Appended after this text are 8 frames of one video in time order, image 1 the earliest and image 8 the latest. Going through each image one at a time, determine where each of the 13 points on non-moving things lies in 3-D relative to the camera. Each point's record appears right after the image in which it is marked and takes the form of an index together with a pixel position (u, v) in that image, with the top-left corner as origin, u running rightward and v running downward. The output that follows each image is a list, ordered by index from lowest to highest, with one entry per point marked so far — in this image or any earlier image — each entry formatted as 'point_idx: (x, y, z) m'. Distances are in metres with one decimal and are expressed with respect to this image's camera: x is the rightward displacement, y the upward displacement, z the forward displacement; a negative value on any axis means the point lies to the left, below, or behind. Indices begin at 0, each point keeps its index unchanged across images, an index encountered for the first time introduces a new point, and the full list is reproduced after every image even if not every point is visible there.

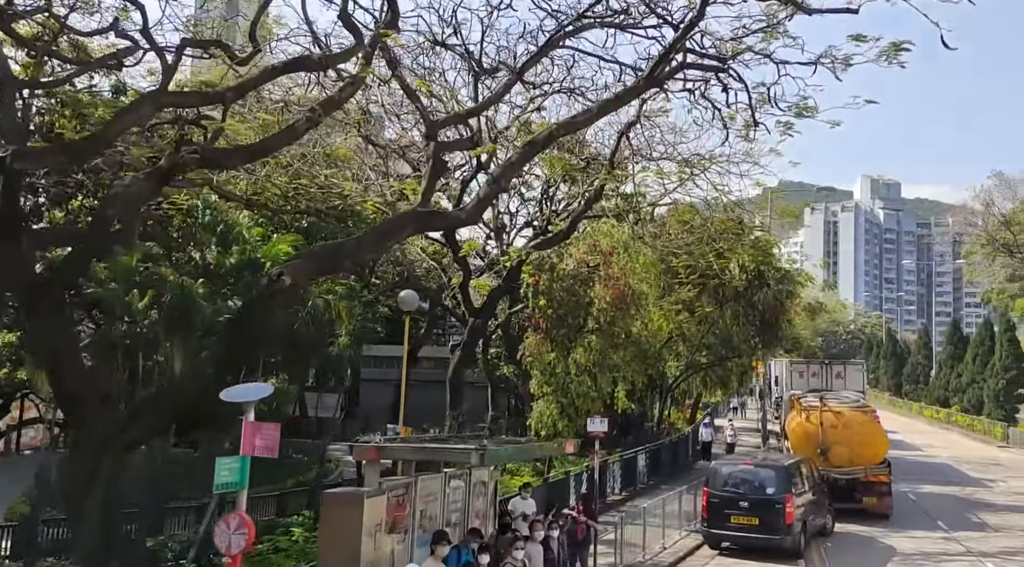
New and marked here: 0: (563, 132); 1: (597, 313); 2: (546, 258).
0: (+0.7, +2.2, +12.6) m
1: (+1.7, -0.6, +17.7) m
2: (+0.7, +0.5, +18.0) m
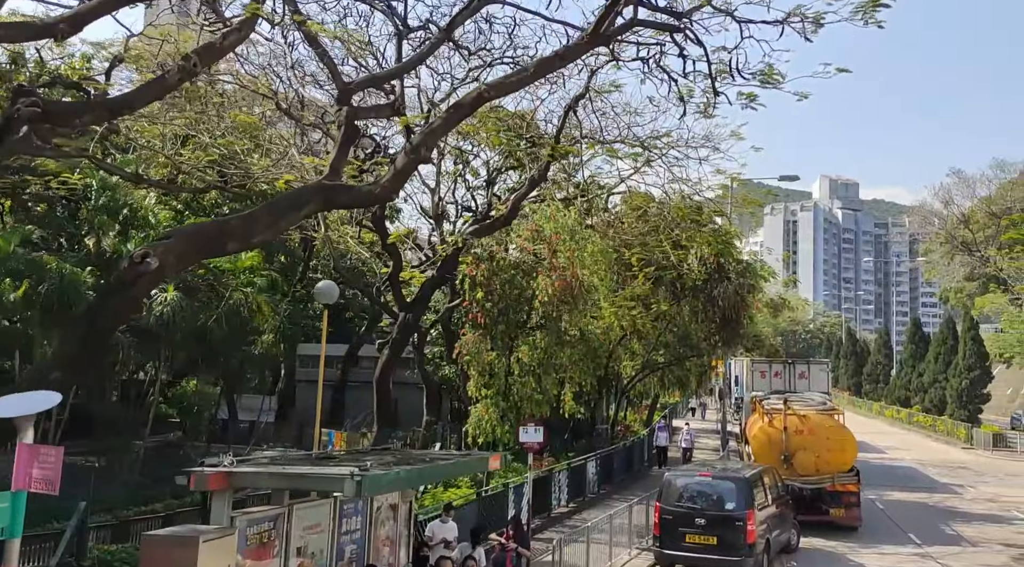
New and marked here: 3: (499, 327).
0: (-0.2, +2.3, +10.9) m
1: (+0.5, -0.5, +16.0) m
2: (-0.5, +0.7, +16.3) m
3: (-0.2, -0.8, +16.0) m
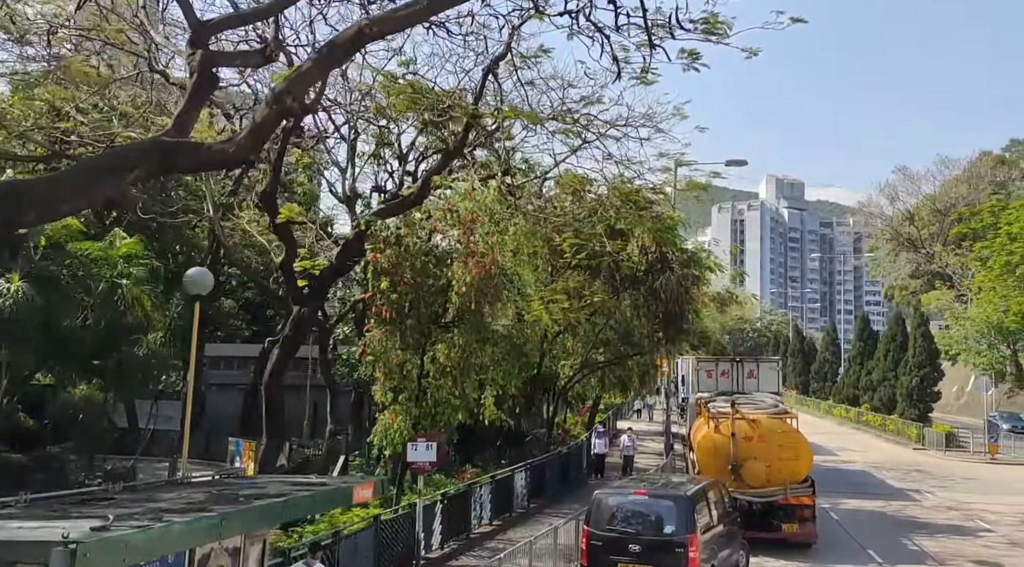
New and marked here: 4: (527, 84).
0: (-1.4, +2.5, +8.8) m
1: (-0.8, -0.3, +14.0) m
2: (-1.9, +0.9, +14.2) m
3: (-1.6, -0.6, +13.9) m
4: (+0.3, +3.7, +16.6) m
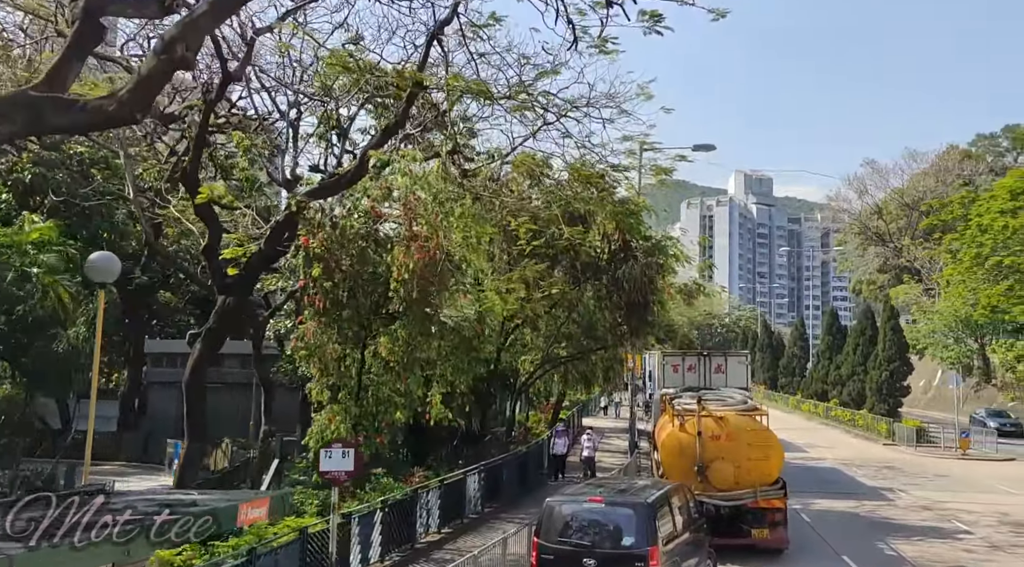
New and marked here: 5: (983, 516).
0: (-1.9, +2.7, +7.6) m
1: (-1.6, -0.1, +12.7) m
2: (-2.7, +1.1, +12.9) m
3: (-2.4, -0.4, +12.7) m
4: (-0.6, +3.9, +15.4) m
5: (+9.2, -4.5, +17.3) m
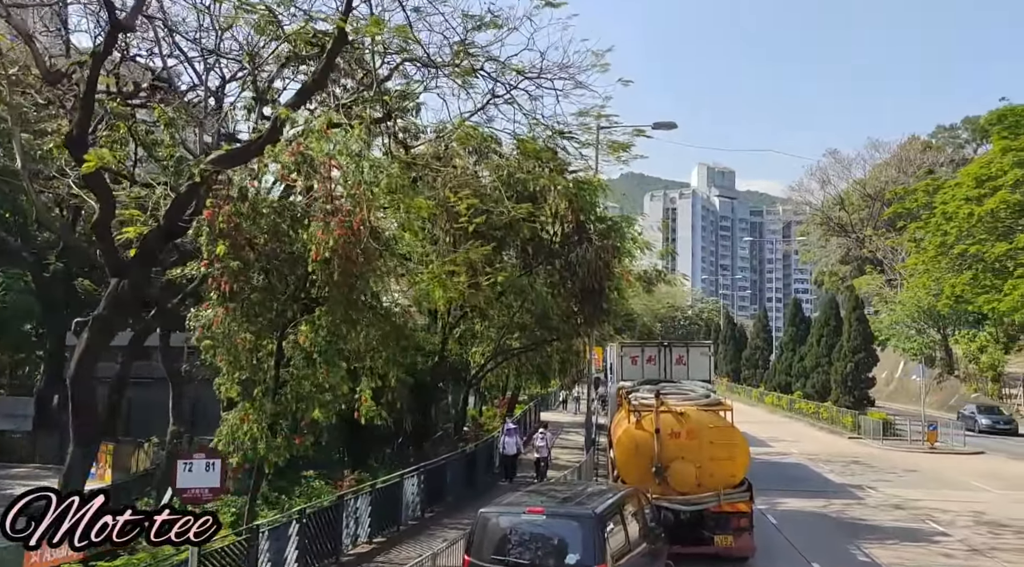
0: (-2.6, +2.9, +6.0) m
1: (-2.4, +0.2, +11.2) m
2: (-3.5, +1.3, +11.4) m
3: (-3.2, -0.2, +11.1) m
4: (-1.5, +4.2, +13.9) m
5: (+8.2, -4.3, +16.3) m
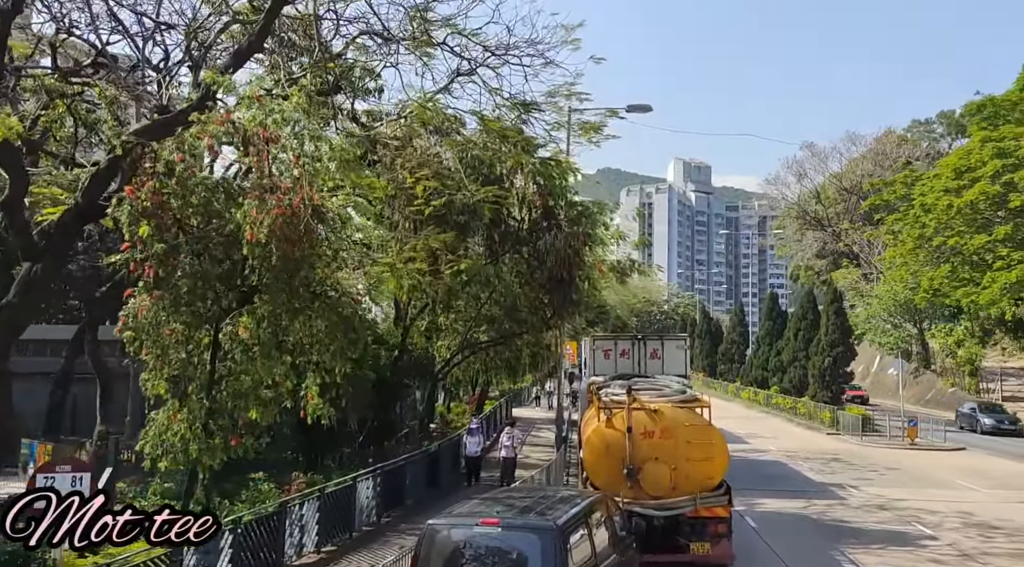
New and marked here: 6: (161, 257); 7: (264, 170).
0: (-2.9, +3.0, +5.0) m
1: (-2.9, +0.3, +10.2) m
2: (-4.0, +1.5, +10.3) m
3: (-3.7, 0.0, +10.0) m
4: (-2.0, +4.4, +12.8) m
5: (+7.6, -4.1, +15.5) m
6: (-3.9, +0.3, +9.8) m
7: (-2.8, +1.3, +10.1) m
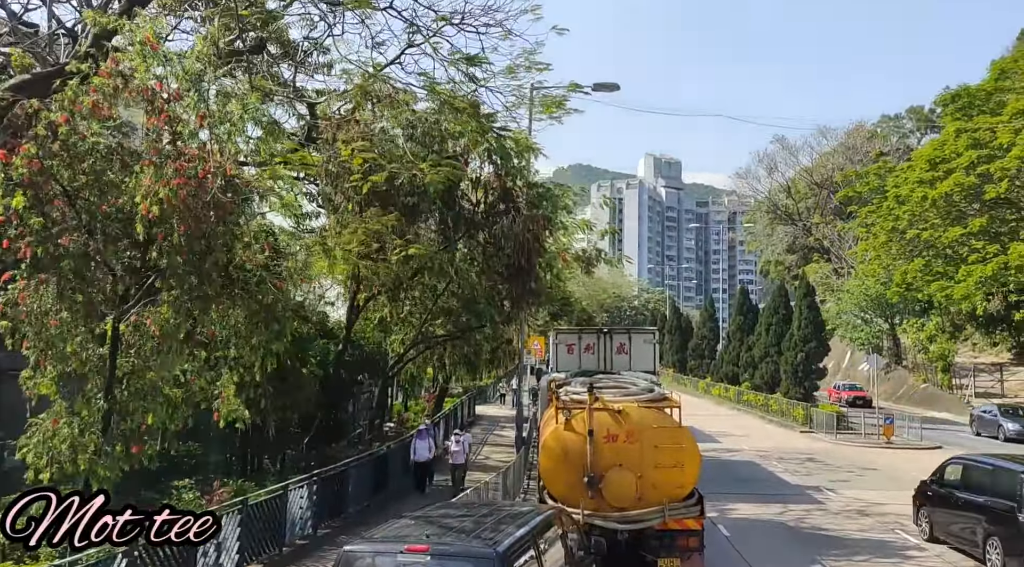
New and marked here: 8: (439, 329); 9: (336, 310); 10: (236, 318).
0: (-3.3, +3.2, +3.5) m
1: (-3.5, +0.5, +8.8) m
2: (-4.5, +1.7, +8.8) m
3: (-4.2, +0.1, +8.6) m
4: (-2.7, +4.6, +11.4) m
5: (+6.8, -3.9, +14.4) m
6: (-4.4, +0.5, +8.4) m
7: (-3.4, +1.5, +8.7) m
8: (-1.6, -1.0, +19.1) m
9: (-3.6, -0.5, +18.0) m
10: (-3.0, -0.4, +9.7) m
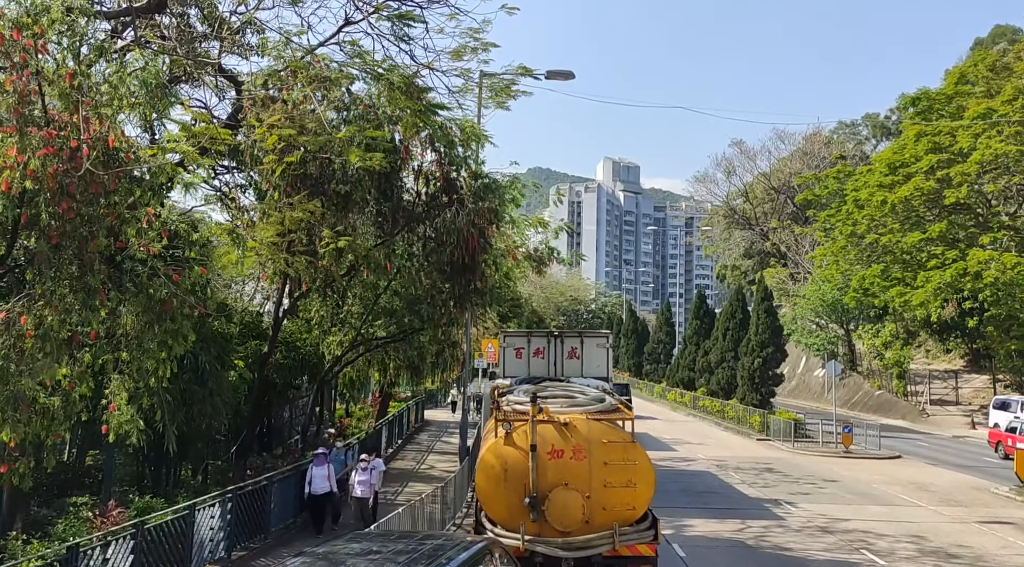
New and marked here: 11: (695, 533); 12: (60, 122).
0: (-3.6, +3.3, +2.3) m
1: (-4.1, +0.6, +7.4) m
2: (-5.1, +1.8, +7.5) m
3: (-4.8, +0.2, +7.3) m
4: (-3.4, +4.6, +10.1) m
5: (+5.9, -4.0, +13.6) m
6: (-5.0, +0.6, +7.0) m
7: (-3.9, +1.6, +7.4) m
8: (-2.7, -0.9, +17.8) m
9: (-4.6, -0.5, +16.7) m
10: (-3.6, -0.3, +8.4) m
11: (+3.0, -4.0, +14.3) m
12: (-3.7, +1.4, +7.3) m
